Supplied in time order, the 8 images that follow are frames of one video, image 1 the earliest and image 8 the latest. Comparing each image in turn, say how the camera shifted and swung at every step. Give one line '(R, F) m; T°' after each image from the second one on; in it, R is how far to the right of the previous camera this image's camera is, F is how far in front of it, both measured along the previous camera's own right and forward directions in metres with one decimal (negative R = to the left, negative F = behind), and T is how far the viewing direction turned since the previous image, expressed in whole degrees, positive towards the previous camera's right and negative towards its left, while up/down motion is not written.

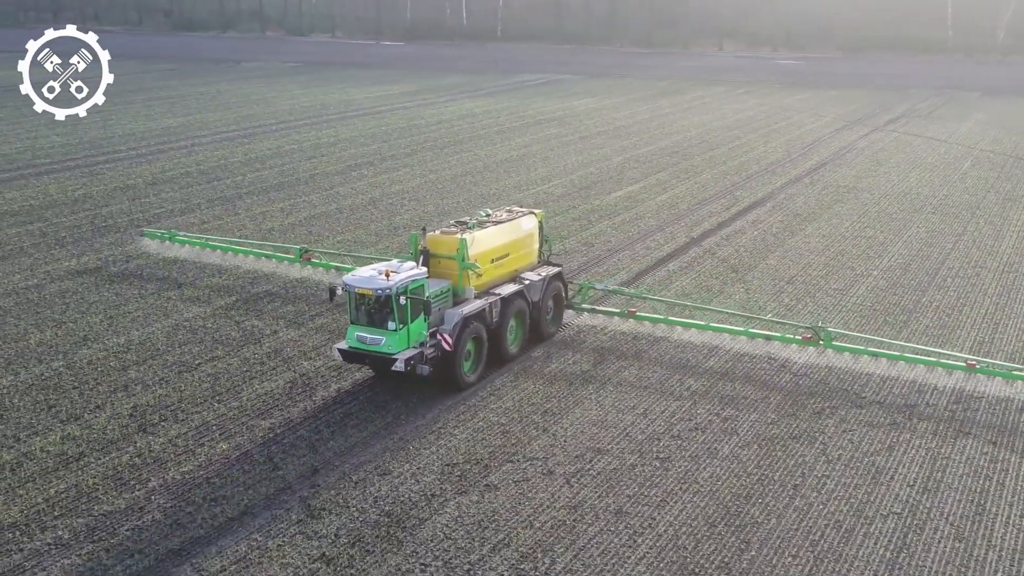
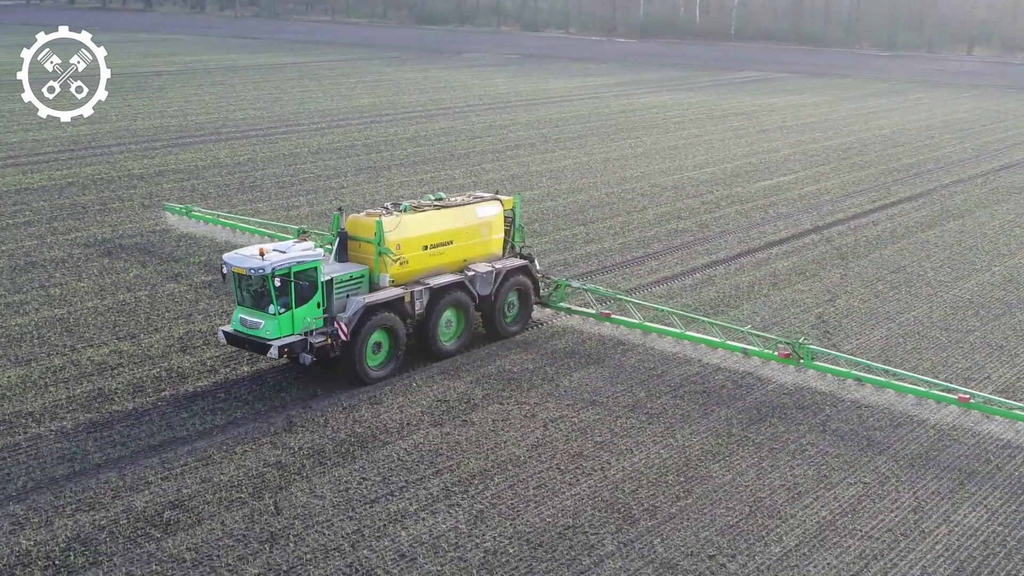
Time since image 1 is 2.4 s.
(+2.2, -0.3) m; -11°
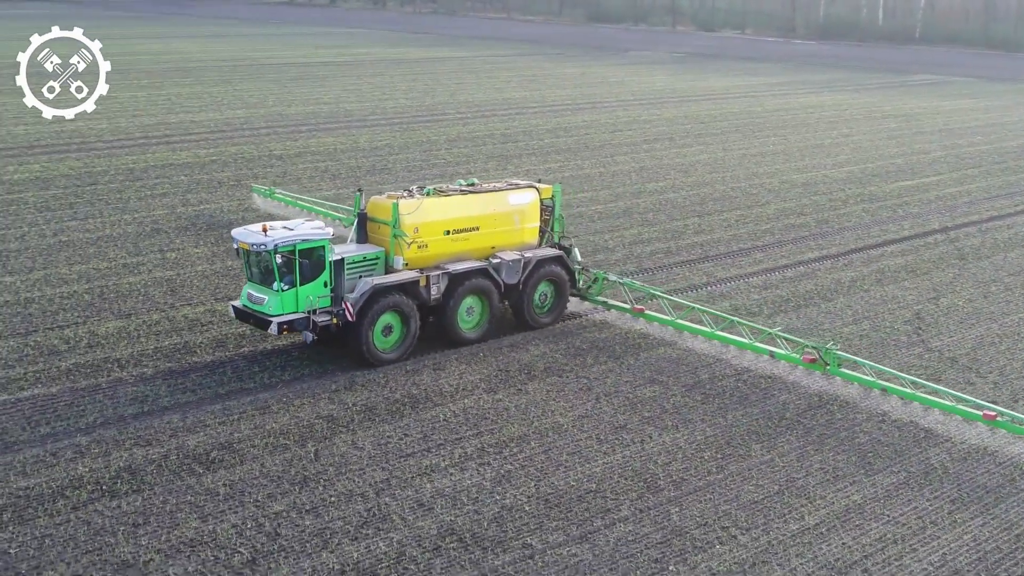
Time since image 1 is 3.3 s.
(+1.1, -0.2) m; -8°
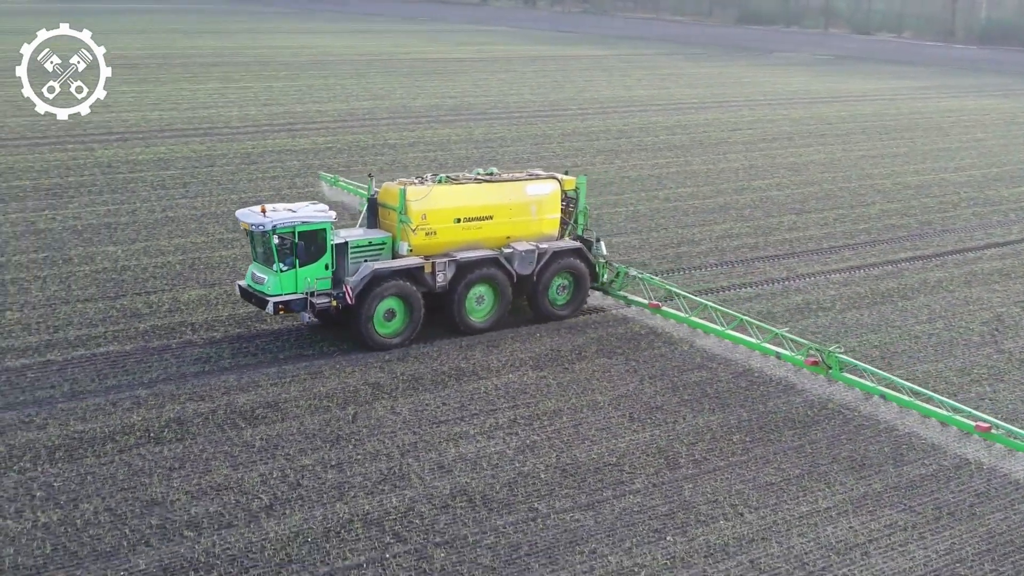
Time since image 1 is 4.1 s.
(+0.9, -0.3) m; -7°
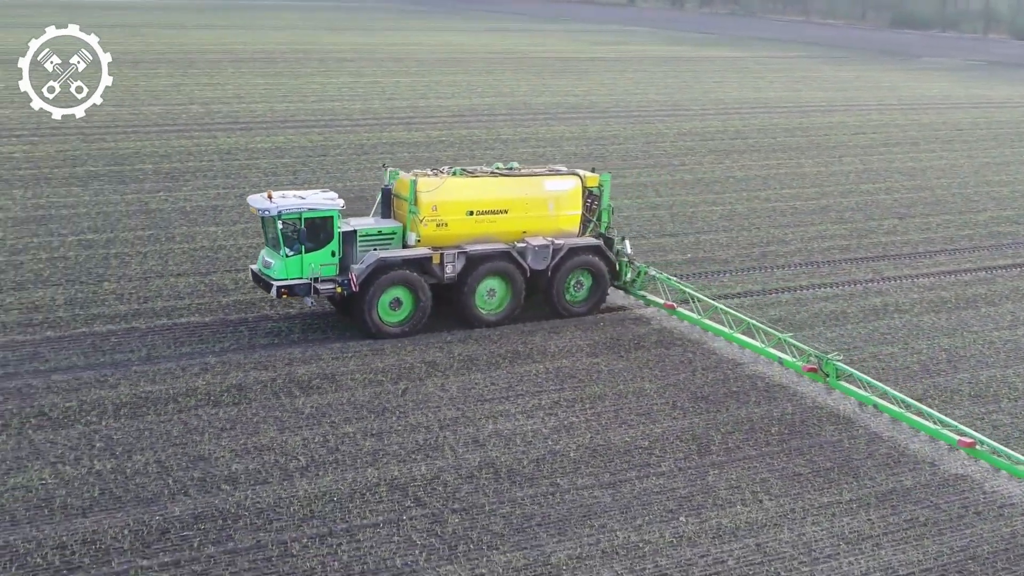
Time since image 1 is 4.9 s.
(+0.8, -0.3) m; -7°
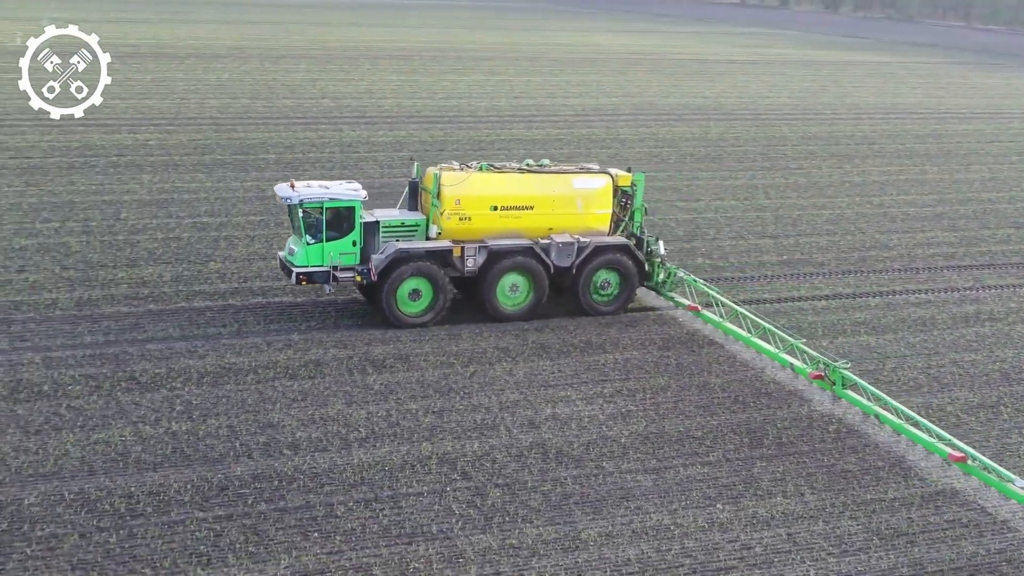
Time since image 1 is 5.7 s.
(+0.7, -0.3) m; -7°
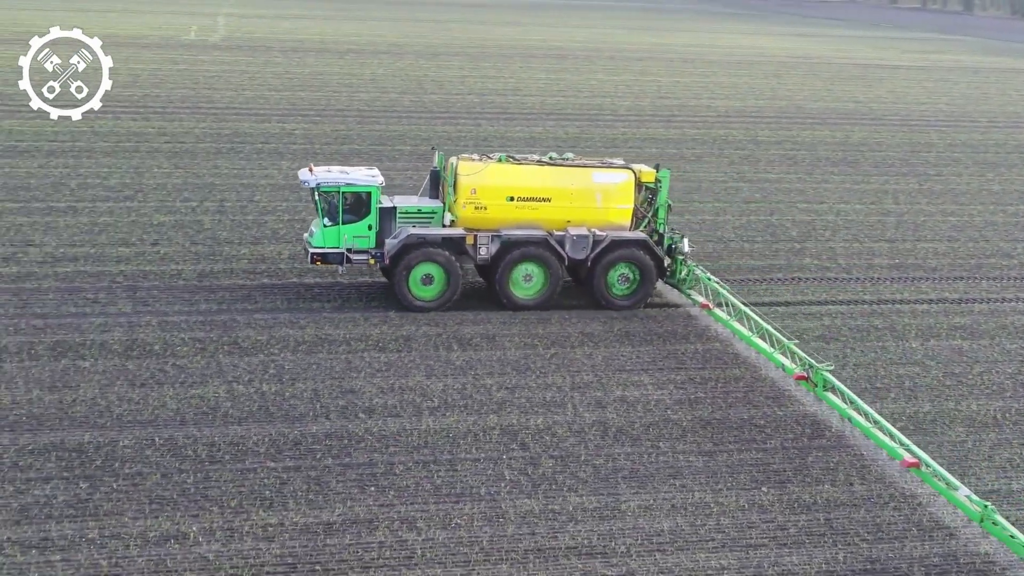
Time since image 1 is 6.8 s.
(+0.8, -0.5) m; -8°
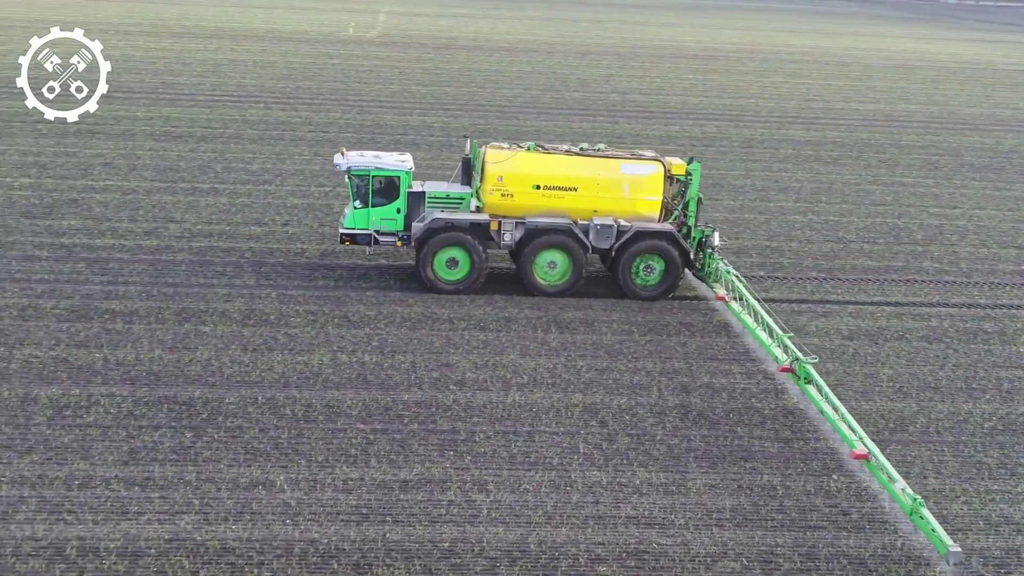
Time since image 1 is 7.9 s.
(+0.6, -0.4) m; -7°
